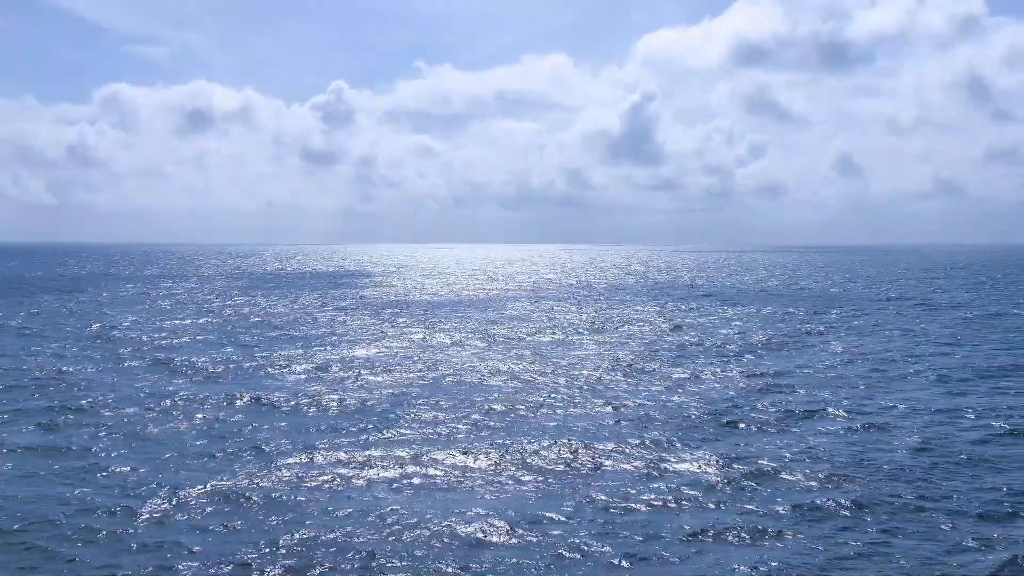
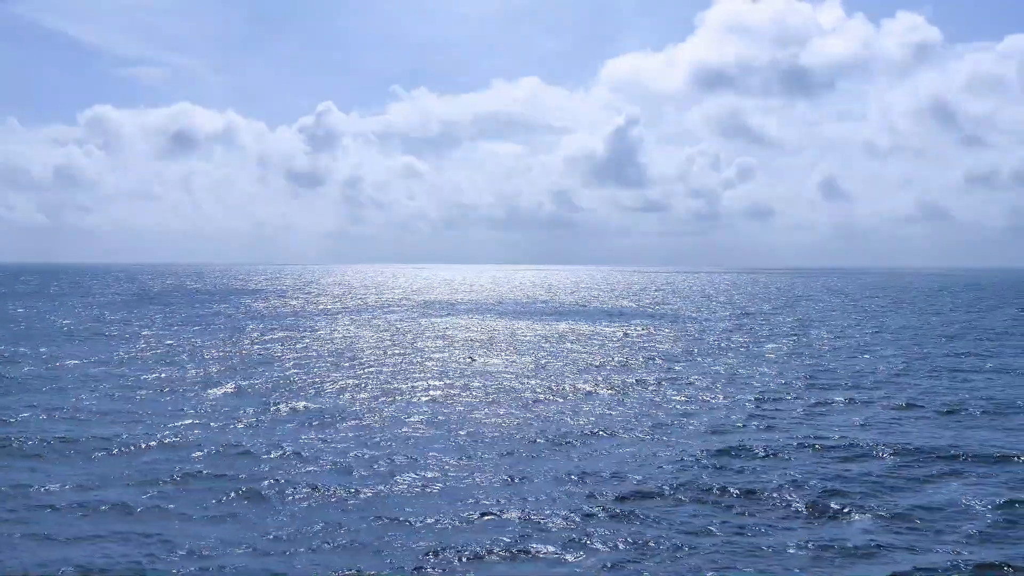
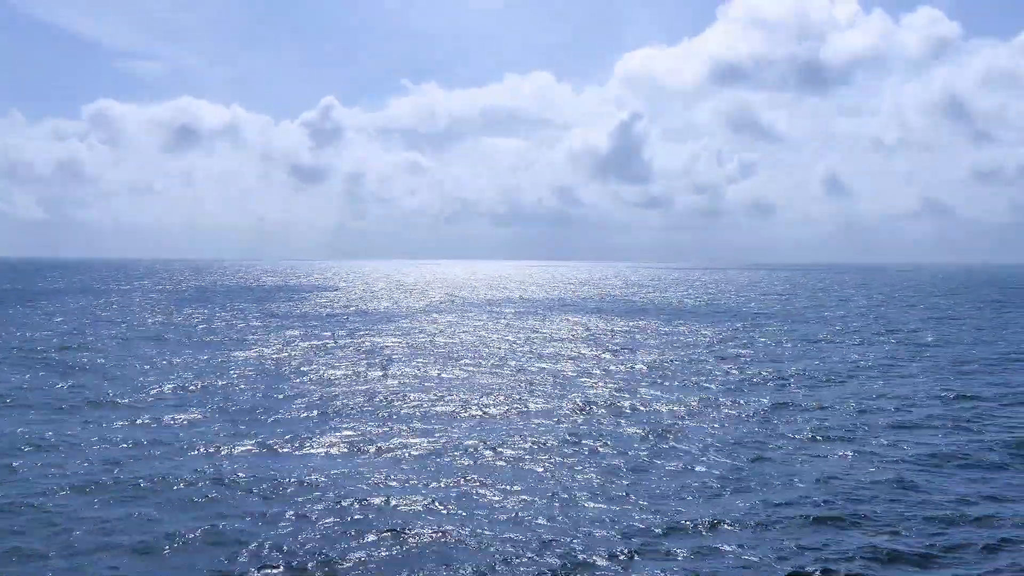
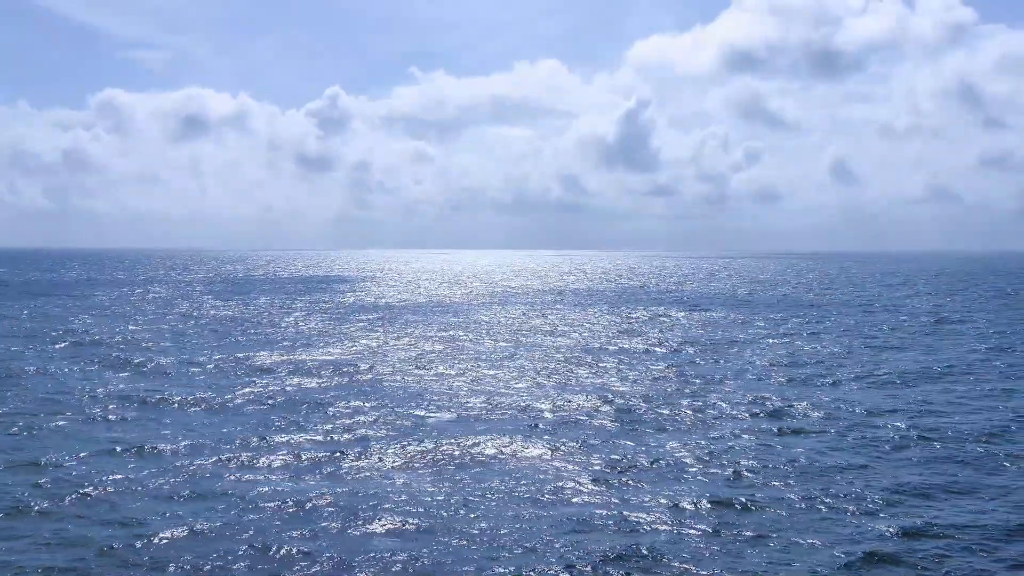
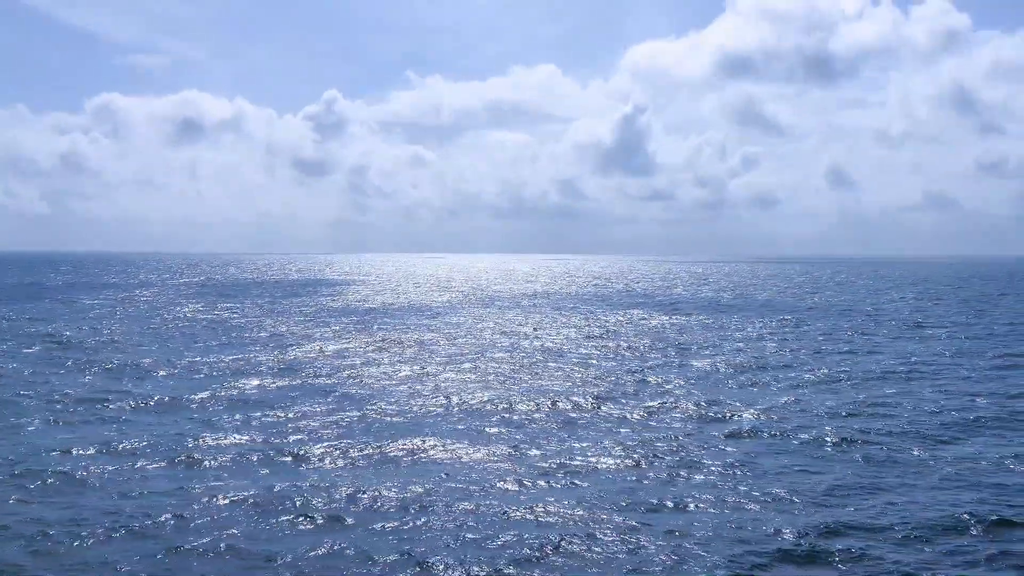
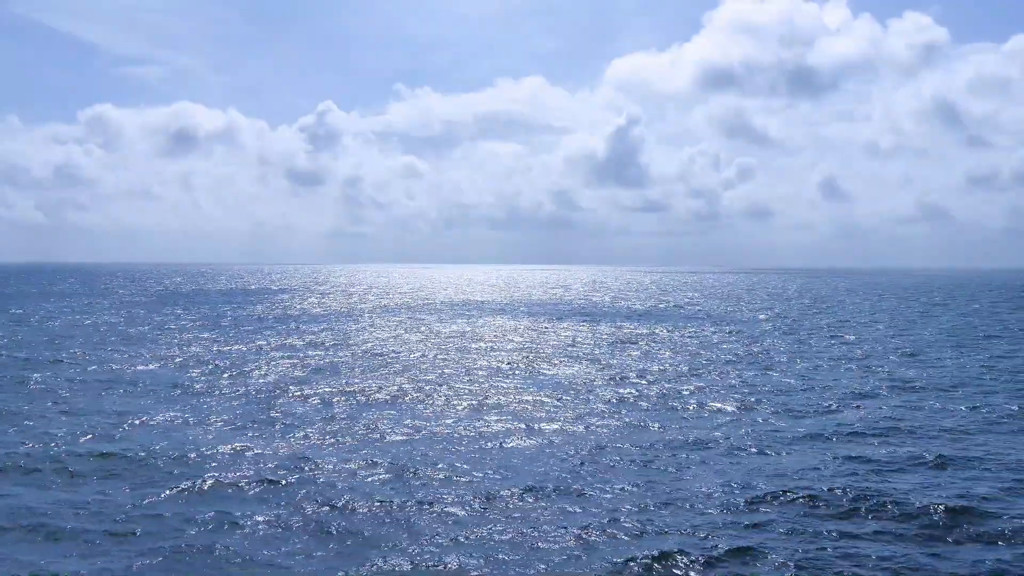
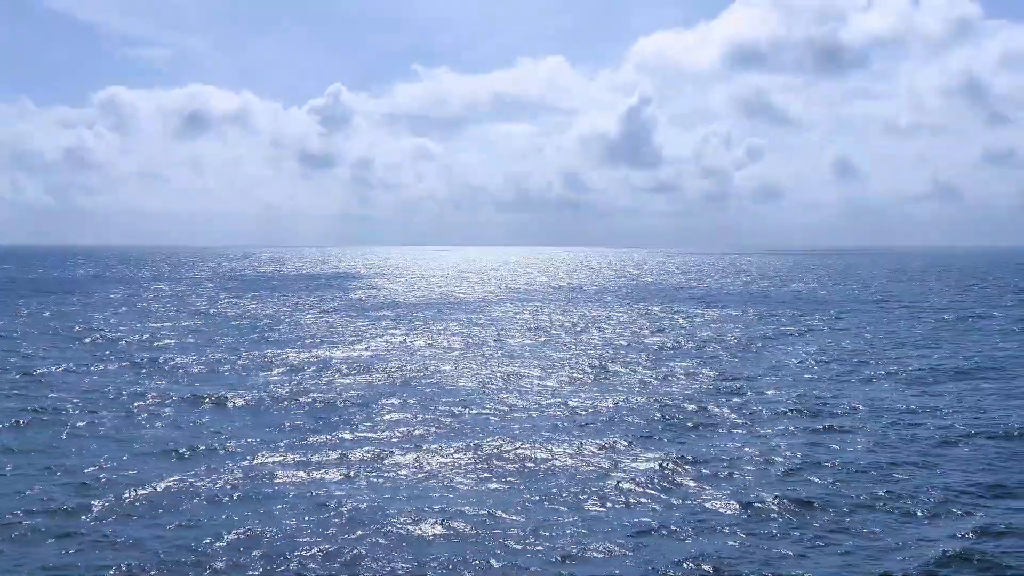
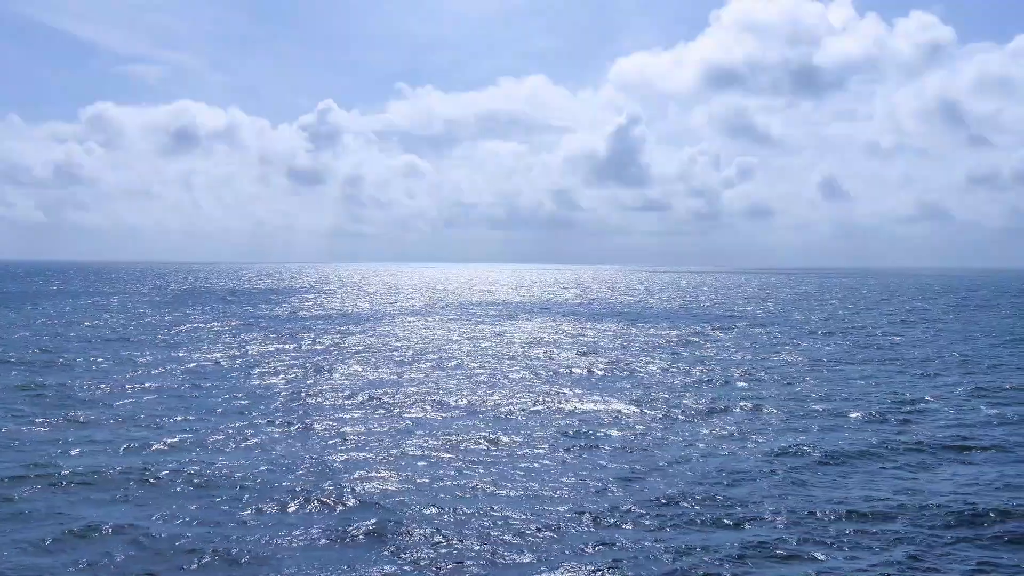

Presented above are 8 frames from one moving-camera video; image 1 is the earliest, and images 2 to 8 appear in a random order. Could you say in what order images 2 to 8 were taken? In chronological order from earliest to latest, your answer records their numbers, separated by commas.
7, 4, 5, 3, 8, 6, 2
